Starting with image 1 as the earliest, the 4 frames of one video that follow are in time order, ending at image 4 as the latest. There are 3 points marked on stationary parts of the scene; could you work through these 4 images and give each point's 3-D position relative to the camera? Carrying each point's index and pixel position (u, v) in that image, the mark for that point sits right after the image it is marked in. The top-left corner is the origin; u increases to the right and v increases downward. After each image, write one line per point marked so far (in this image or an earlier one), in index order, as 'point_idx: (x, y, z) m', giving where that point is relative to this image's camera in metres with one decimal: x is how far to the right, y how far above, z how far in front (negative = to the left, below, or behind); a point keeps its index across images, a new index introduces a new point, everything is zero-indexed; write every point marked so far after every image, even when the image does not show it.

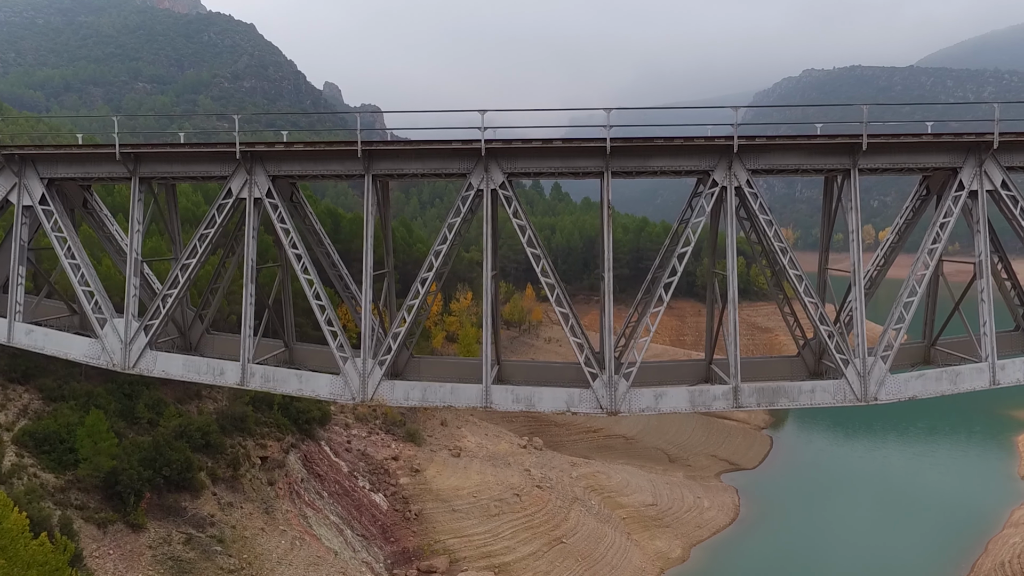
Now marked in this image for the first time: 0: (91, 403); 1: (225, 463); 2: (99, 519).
0: (-11.8, -3.3, +17.1) m
1: (-8.8, -5.4, +18.5) m
2: (-9.4, -5.3, +13.9) m
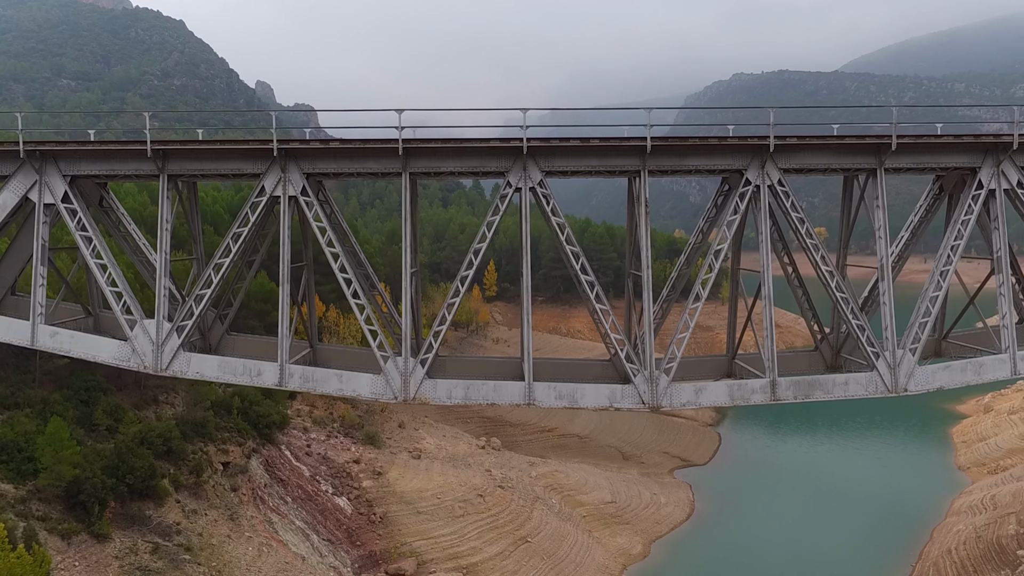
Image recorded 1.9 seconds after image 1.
0: (-12.5, -3.3, +16.3) m
1: (-9.6, -5.4, +17.9) m
2: (-9.8, -5.3, +13.2) m
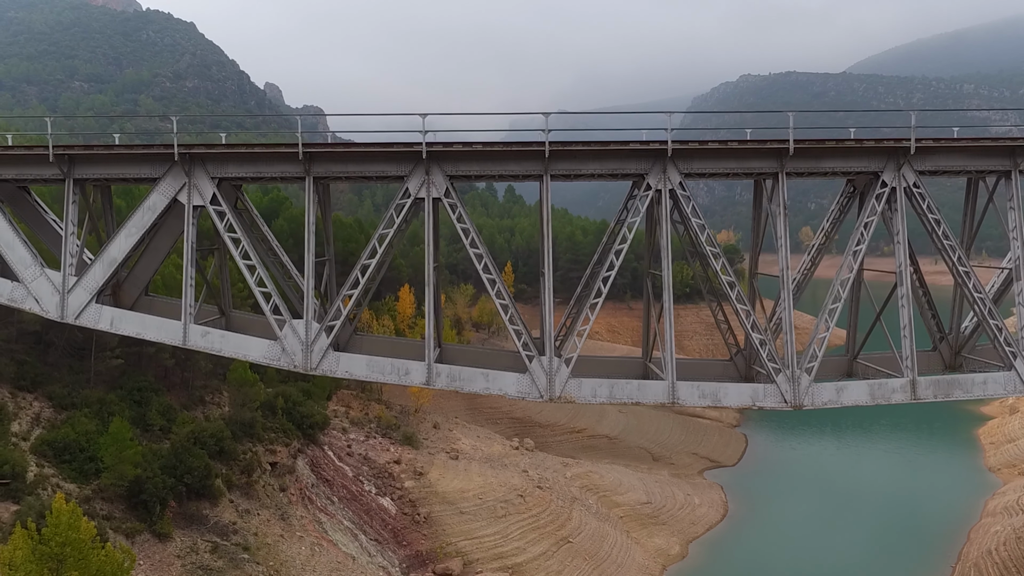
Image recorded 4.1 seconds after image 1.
0: (-11.1, -3.4, +16.7) m
1: (-8.1, -5.5, +18.2) m
2: (-8.5, -5.4, +13.5) m
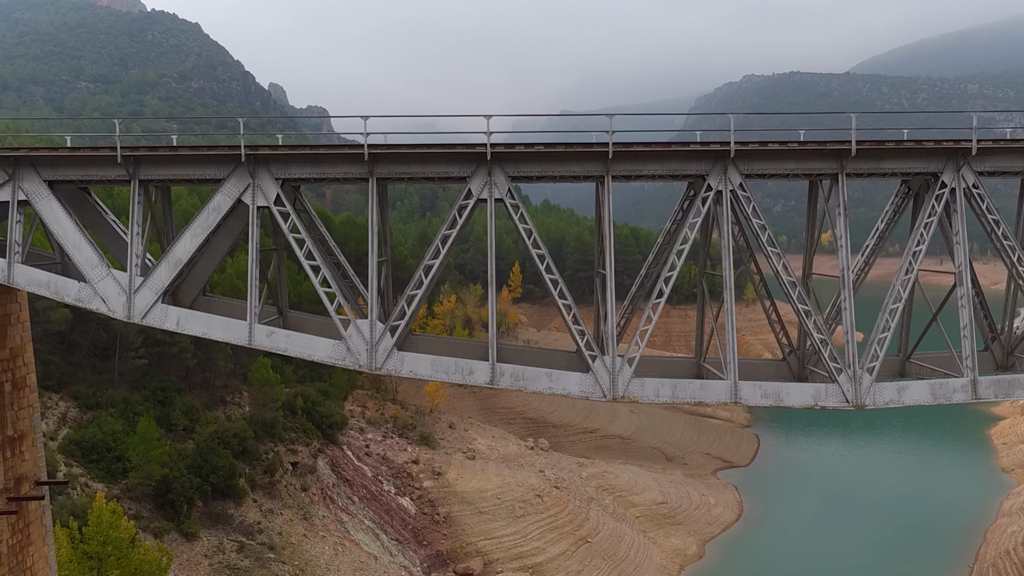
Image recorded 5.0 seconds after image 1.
0: (-10.4, -3.4, +16.9) m
1: (-7.4, -5.5, +18.4) m
2: (-7.9, -5.4, +13.7) m
